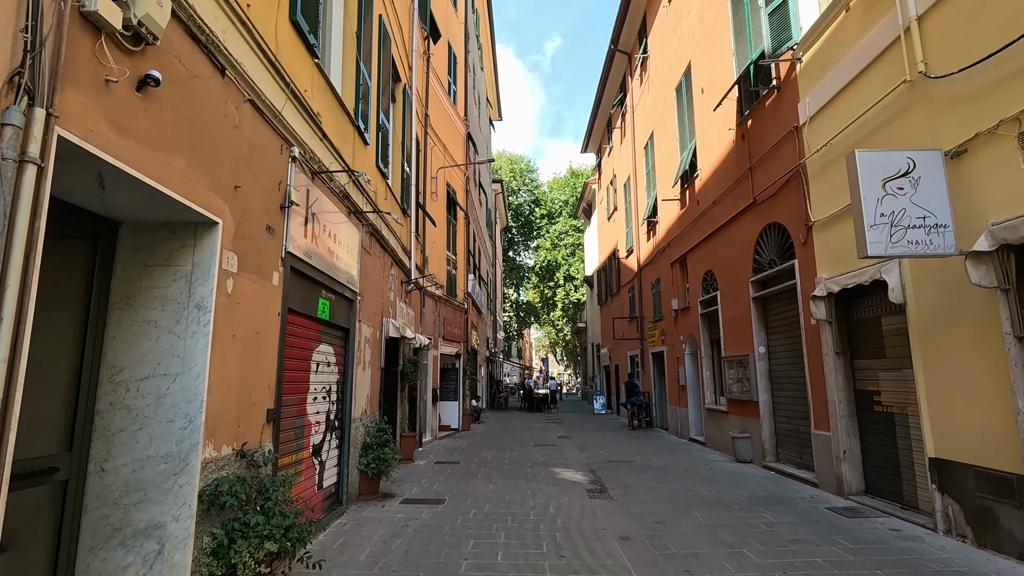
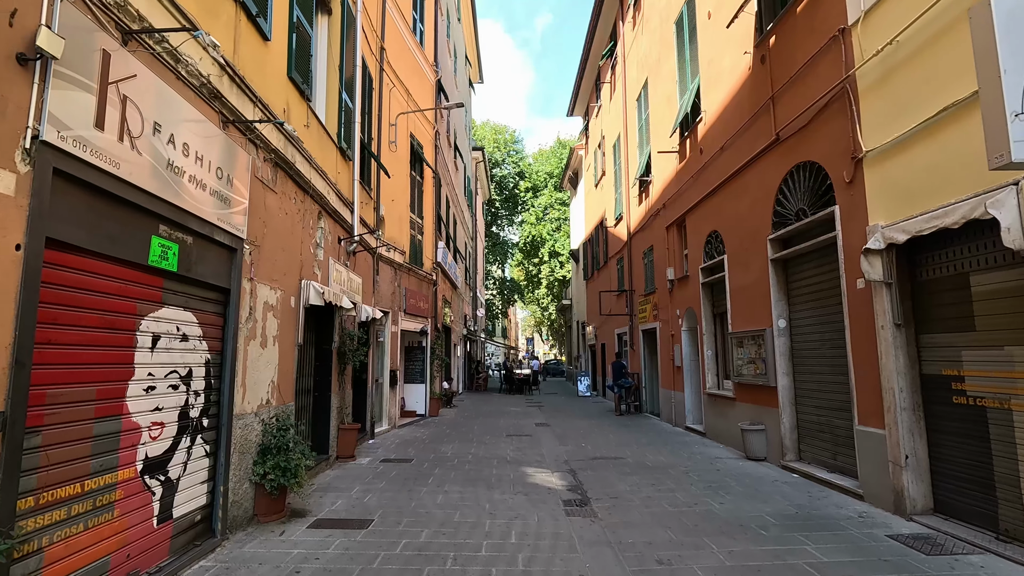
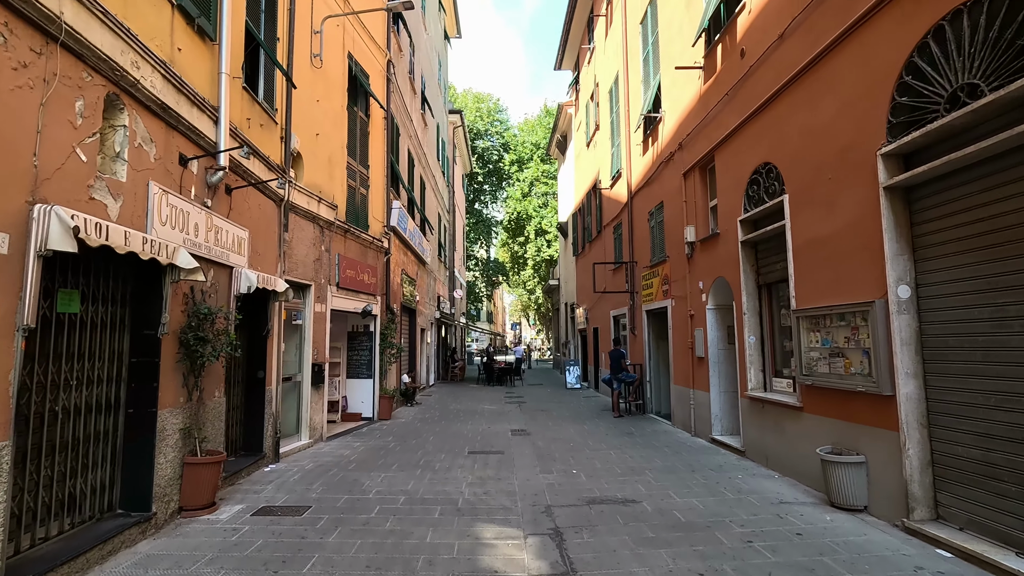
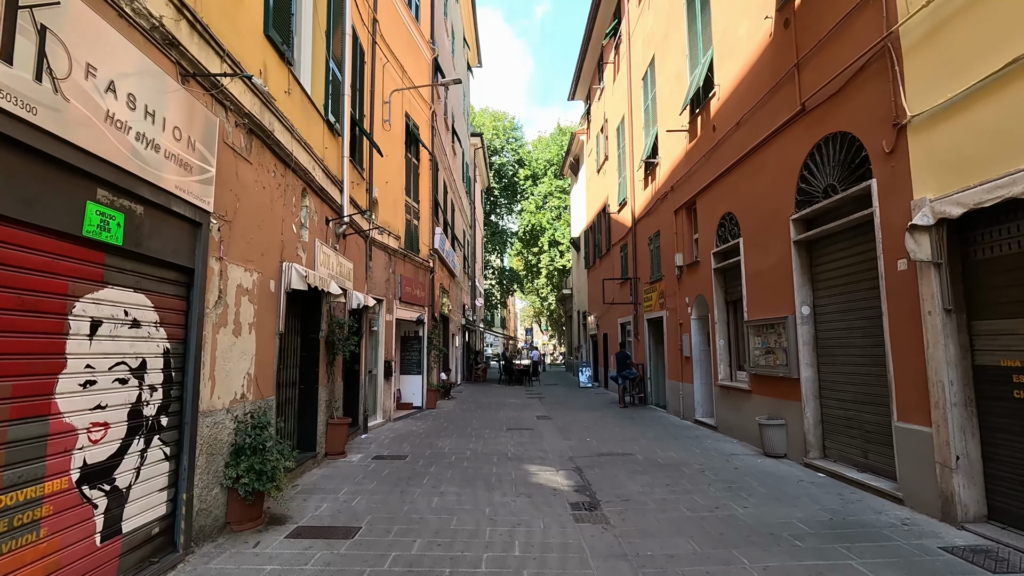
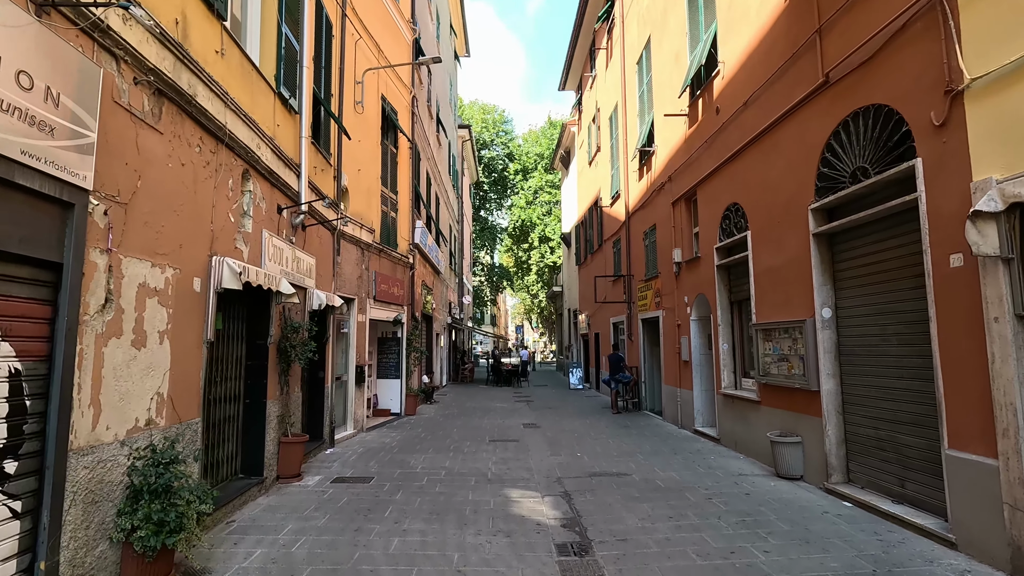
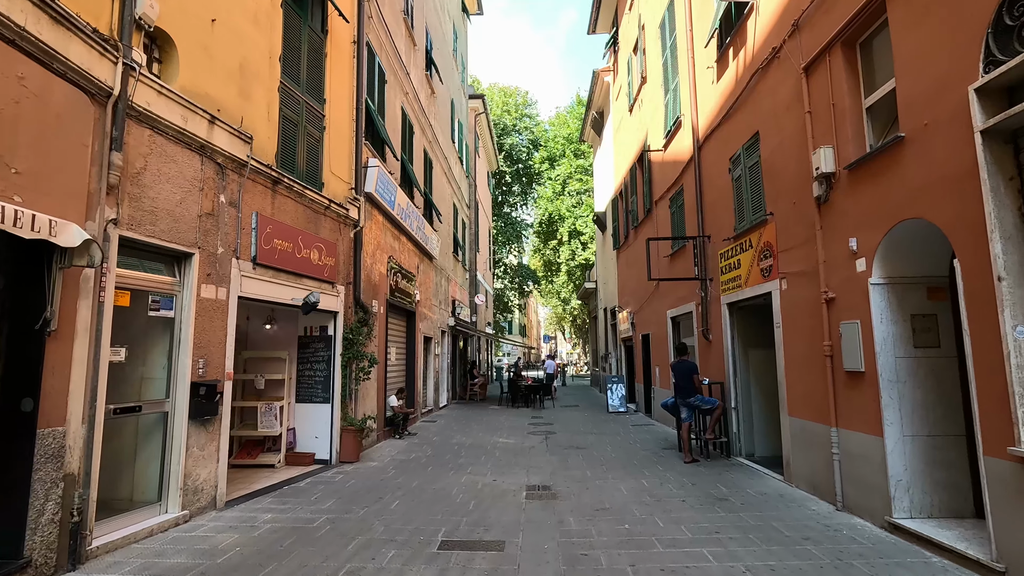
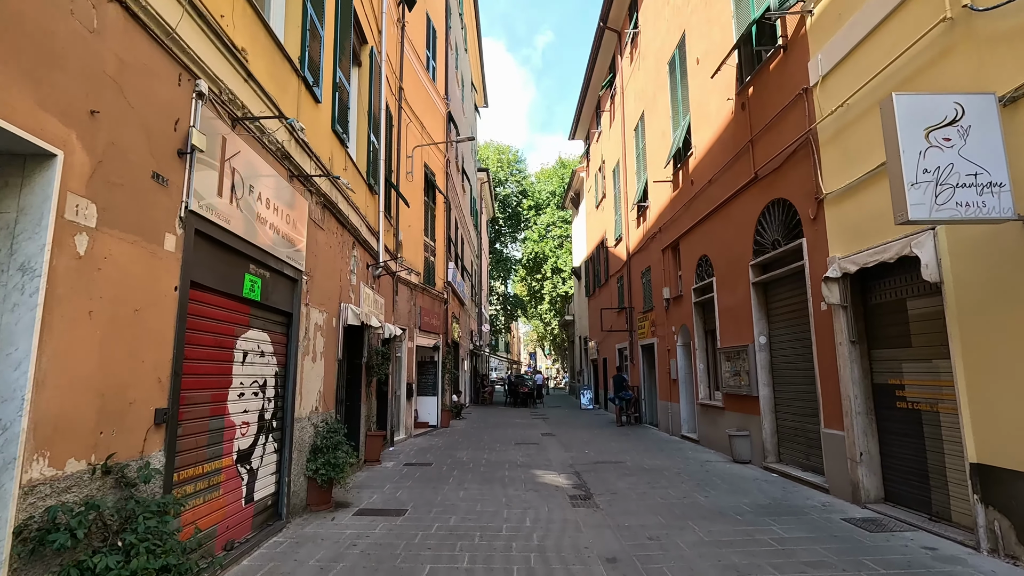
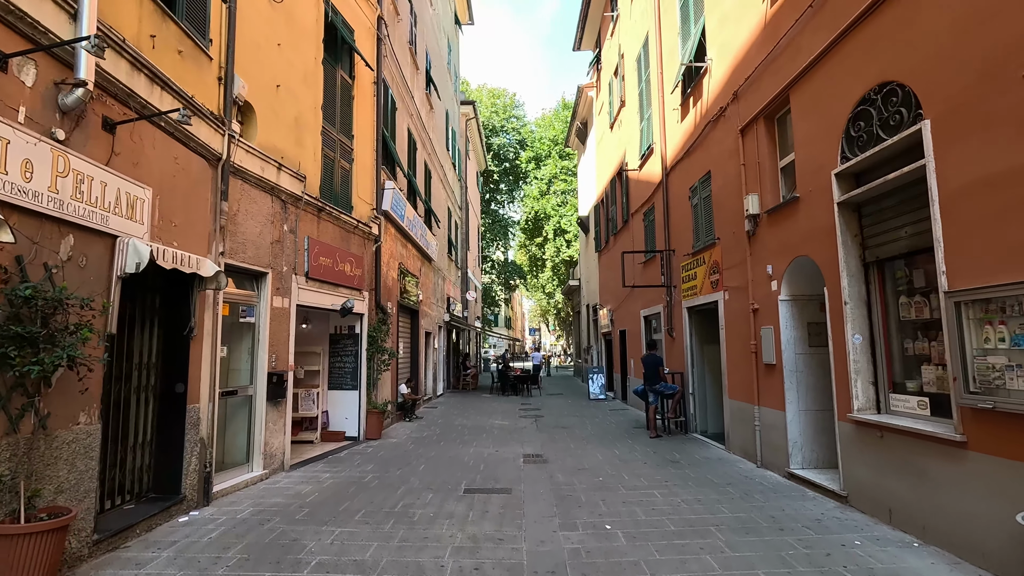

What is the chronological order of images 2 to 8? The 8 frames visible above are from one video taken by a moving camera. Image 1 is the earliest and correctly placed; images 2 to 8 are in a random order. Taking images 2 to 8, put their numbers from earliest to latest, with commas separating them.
7, 2, 4, 5, 3, 8, 6
